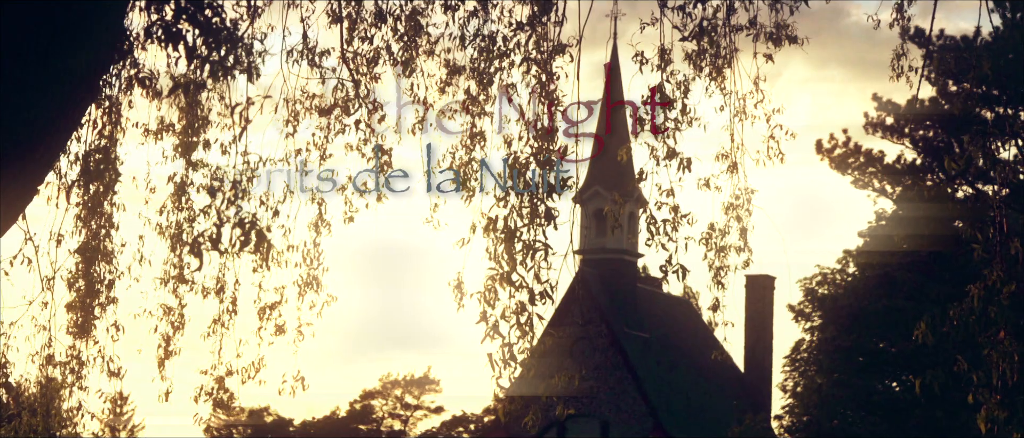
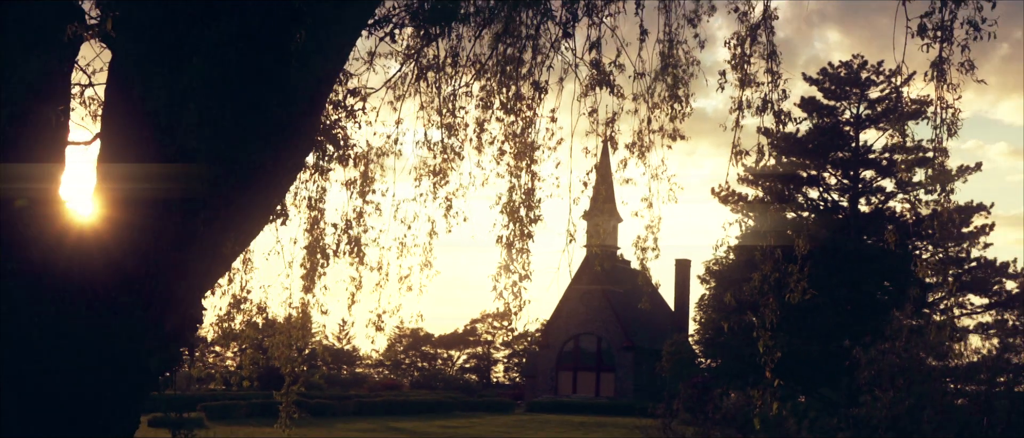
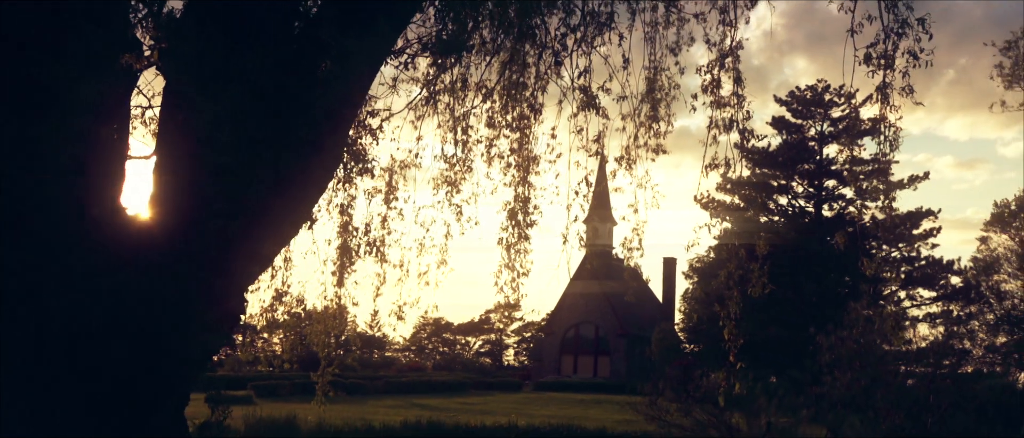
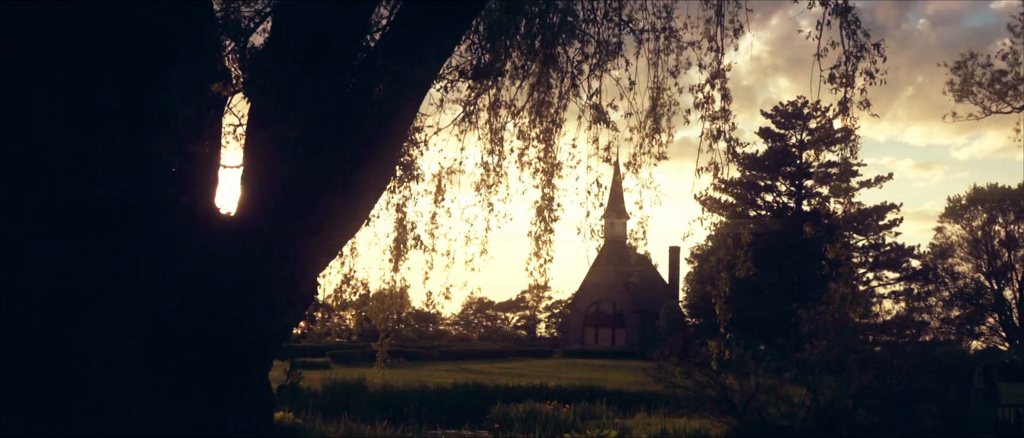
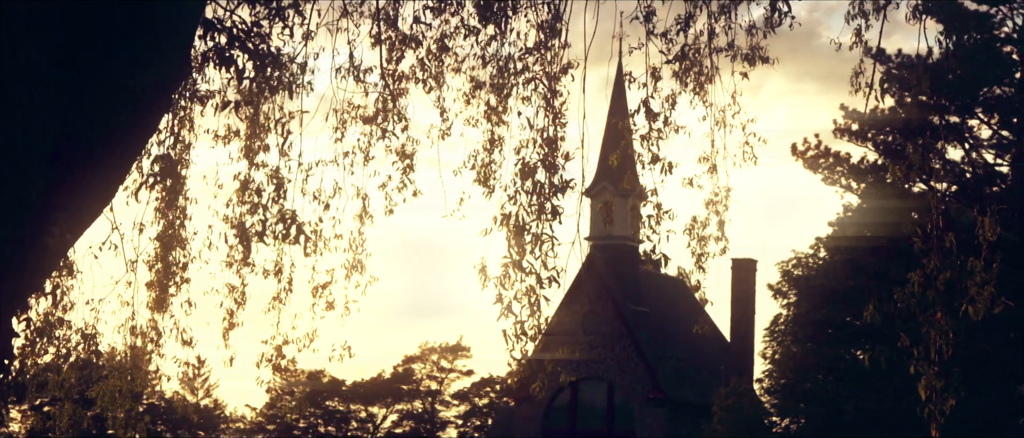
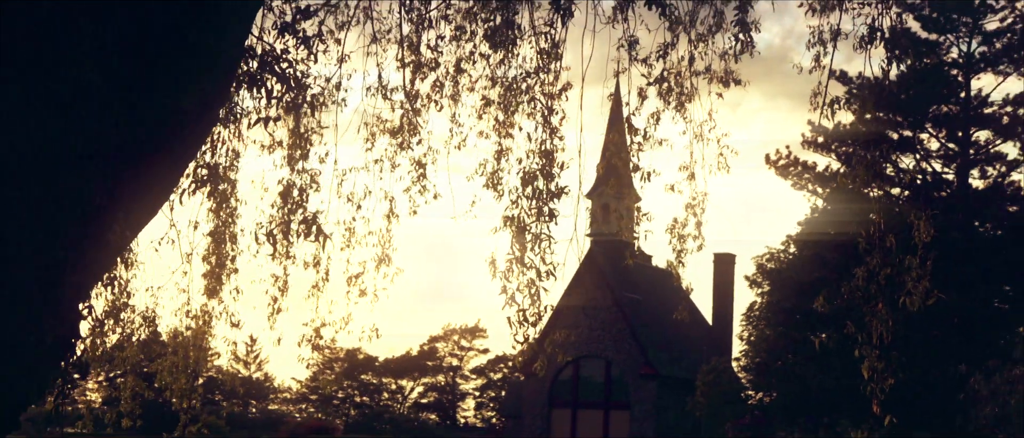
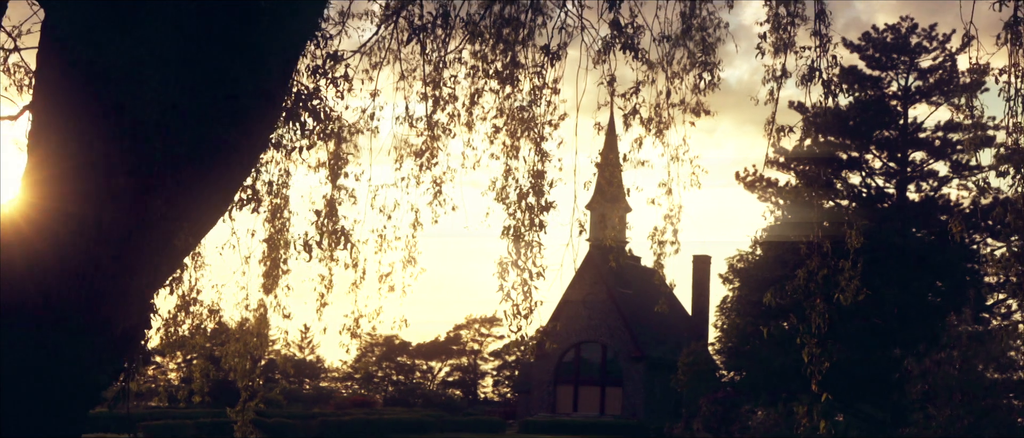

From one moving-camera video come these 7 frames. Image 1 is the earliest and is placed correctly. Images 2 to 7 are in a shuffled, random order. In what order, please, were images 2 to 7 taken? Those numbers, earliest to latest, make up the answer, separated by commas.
5, 6, 7, 2, 3, 4
